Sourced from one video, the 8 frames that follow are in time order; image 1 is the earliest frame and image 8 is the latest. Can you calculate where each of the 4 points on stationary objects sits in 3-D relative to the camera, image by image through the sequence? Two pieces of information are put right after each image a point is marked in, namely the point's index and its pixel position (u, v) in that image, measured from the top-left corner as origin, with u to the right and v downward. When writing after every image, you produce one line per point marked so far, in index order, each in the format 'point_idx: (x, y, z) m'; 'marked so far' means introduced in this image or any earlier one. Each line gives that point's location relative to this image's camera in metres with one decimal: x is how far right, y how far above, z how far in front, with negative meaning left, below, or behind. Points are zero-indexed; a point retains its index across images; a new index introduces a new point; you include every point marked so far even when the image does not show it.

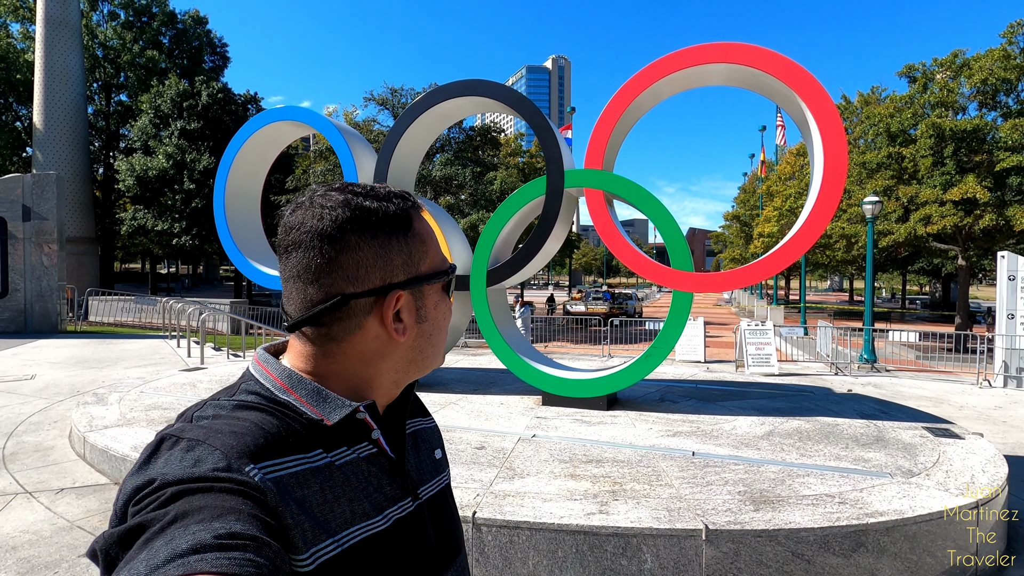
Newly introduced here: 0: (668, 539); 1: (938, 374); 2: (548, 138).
0: (+1.1, -1.7, +3.7) m
1: (+12.1, -2.5, +15.1) m
2: (+0.5, +1.9, +6.9) m
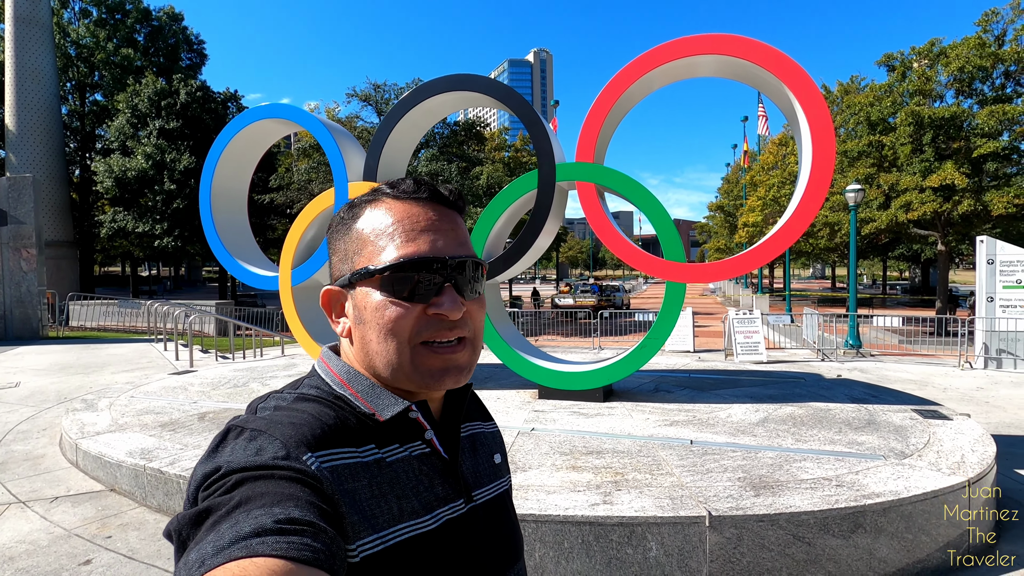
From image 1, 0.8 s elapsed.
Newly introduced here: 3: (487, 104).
0: (+1.1, -1.7, +3.7) m
1: (+11.9, -2.0, +15.5) m
2: (+0.4, +2.0, +6.9) m
3: (-0.4, +2.7, +7.7) m
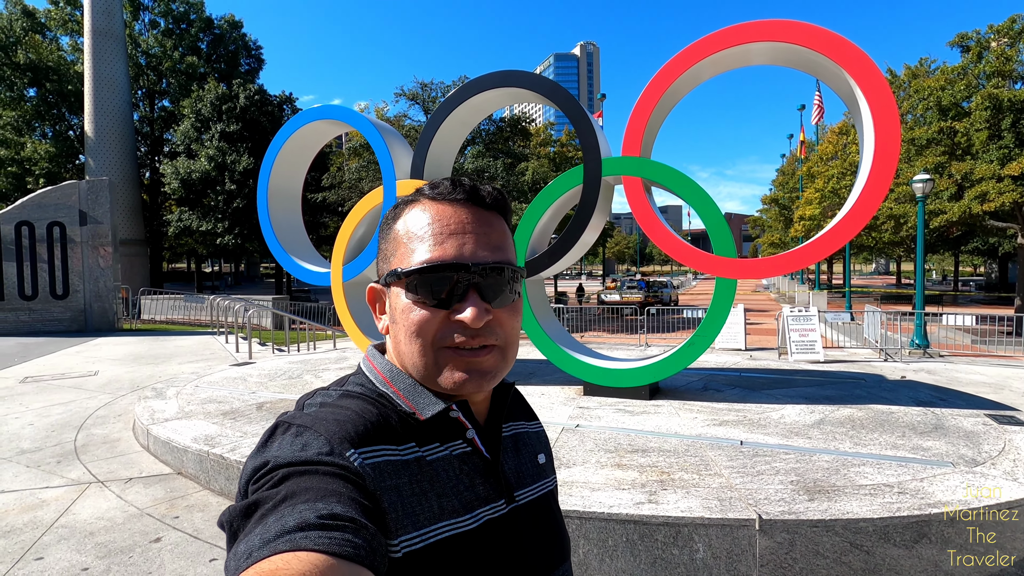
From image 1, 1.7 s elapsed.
0: (+1.4, -1.7, +3.6) m
1: (+13.2, -1.9, +14.4) m
2: (+0.9, +2.1, +6.9) m
3: (+0.3, +2.7, +7.7) m
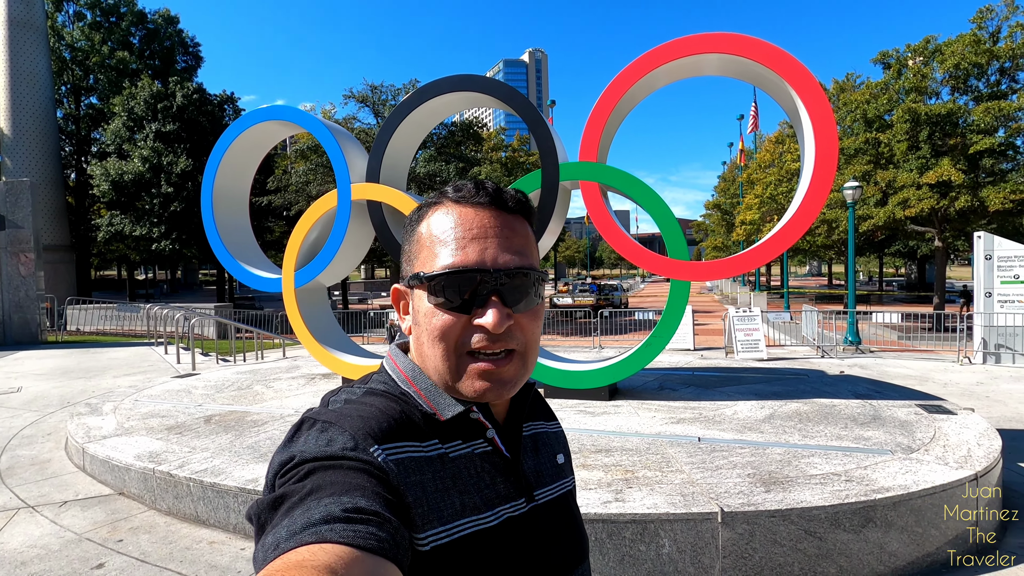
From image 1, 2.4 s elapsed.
0: (+1.2, -1.7, +3.7) m
1: (+11.9, -1.9, +15.5) m
2: (+0.4, +2.0, +6.9) m
3: (-0.3, +2.7, +7.7) m
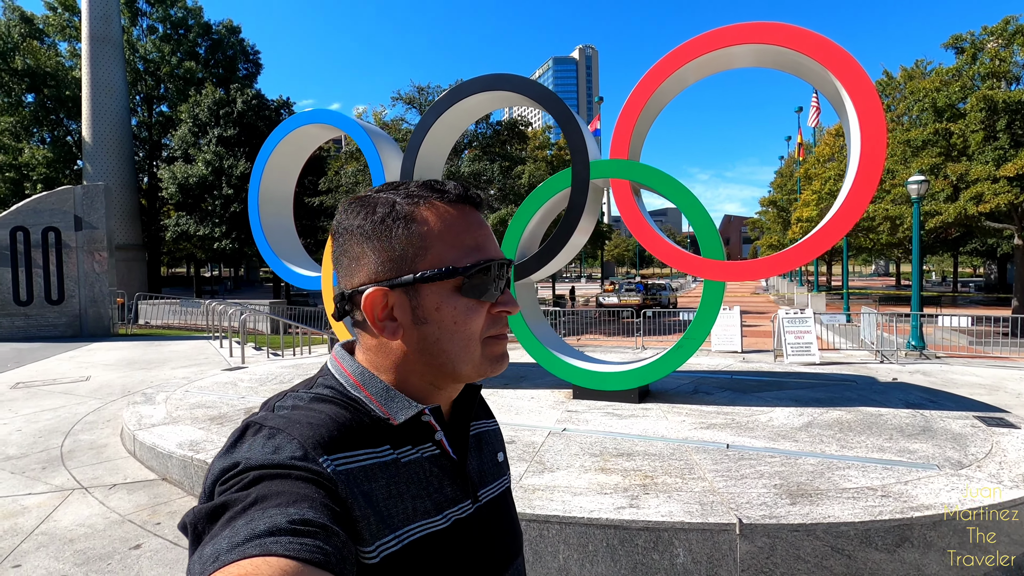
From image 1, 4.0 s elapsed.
0: (+1.3, -1.7, +3.6) m
1: (+13.0, -2.0, +14.4) m
2: (+0.8, +2.0, +6.8) m
3: (+0.1, +2.7, +7.7) m
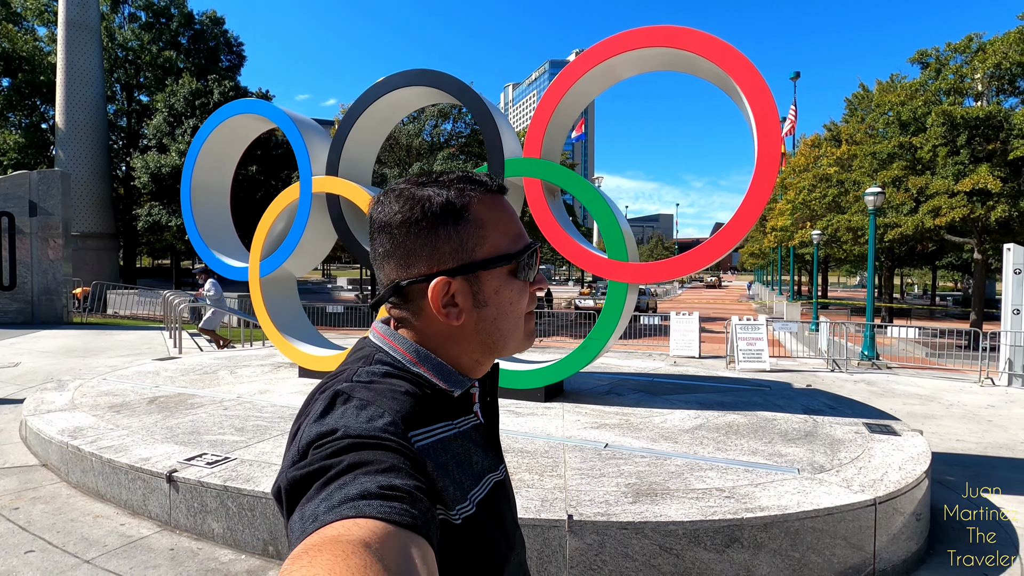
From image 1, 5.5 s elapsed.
0: (+0.1, -1.6, +3.6) m
1: (+11.7, -2.3, +14.5) m
2: (-0.3, +2.1, +6.9) m
3: (-0.9, +2.7, +7.7) m
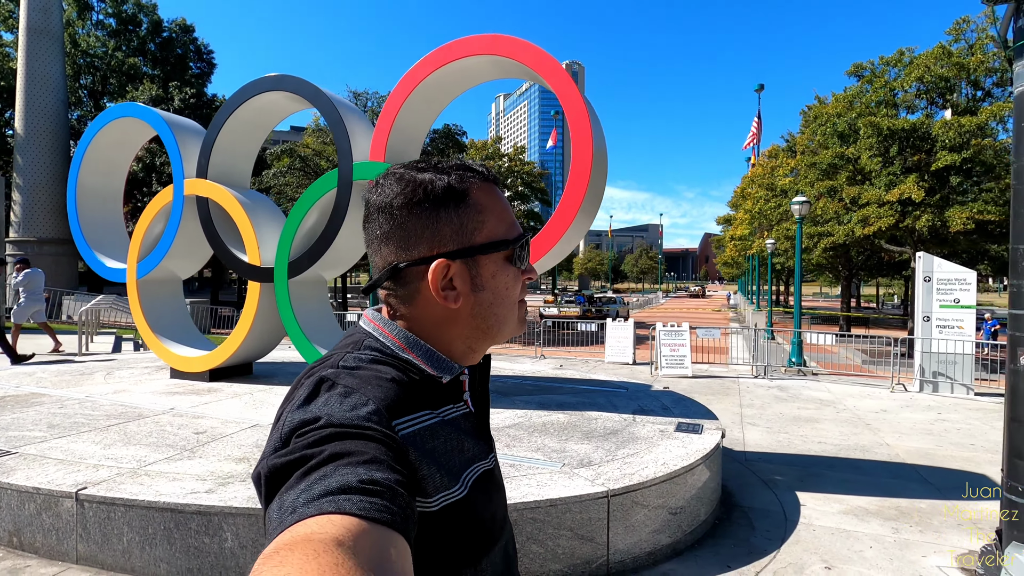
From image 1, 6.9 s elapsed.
0: (-1.9, -1.6, +3.7) m
1: (+9.6, -2.5, +14.7) m
2: (-2.3, +2.0, +7.0) m
3: (-2.9, +2.7, +7.8) m
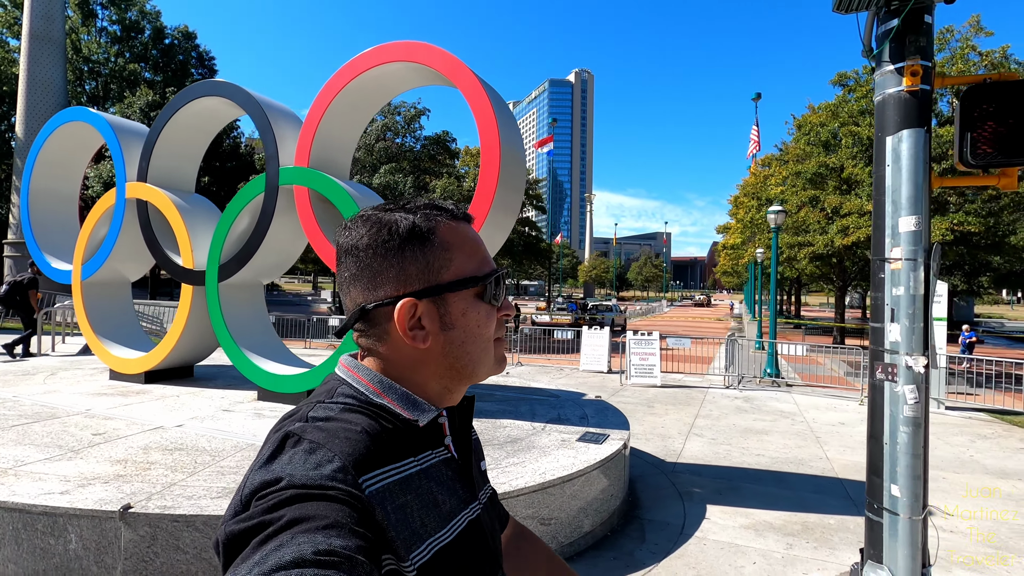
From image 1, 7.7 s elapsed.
0: (-2.9, -1.6, +3.7) m
1: (+8.7, -2.8, +14.5) m
2: (-3.3, +2.0, +7.0) m
3: (-3.9, +2.6, +7.9) m
